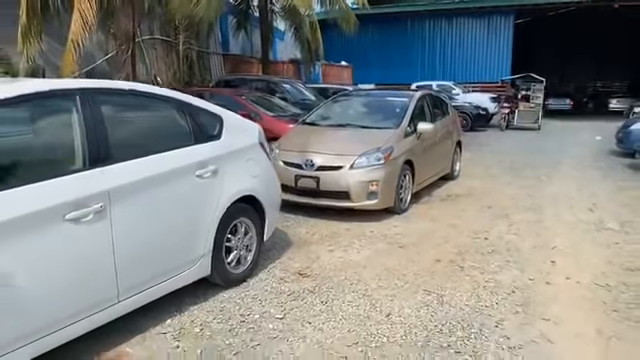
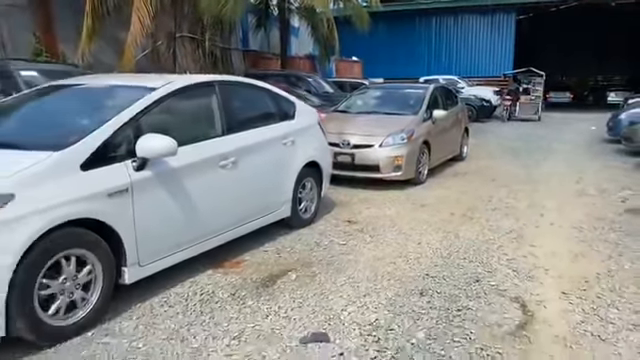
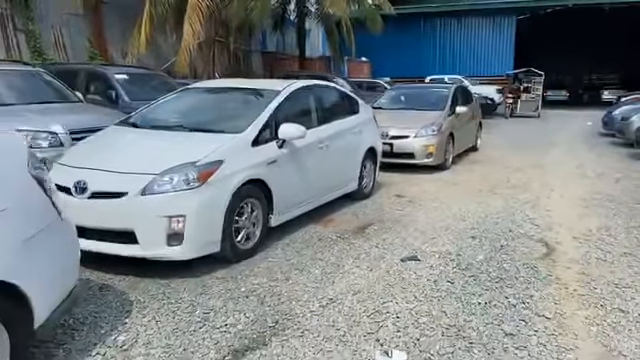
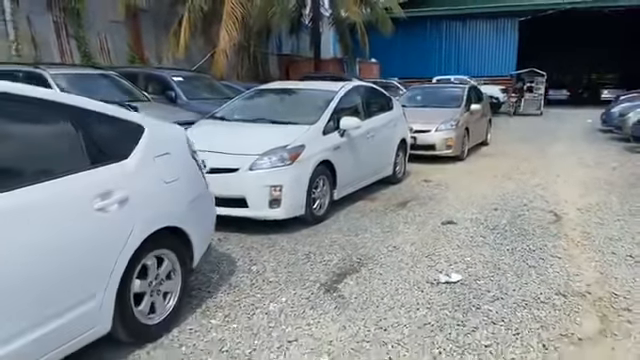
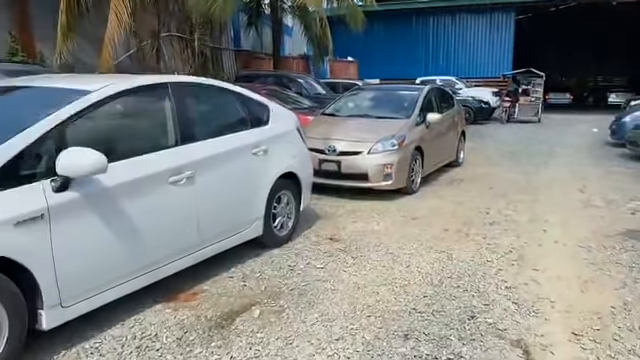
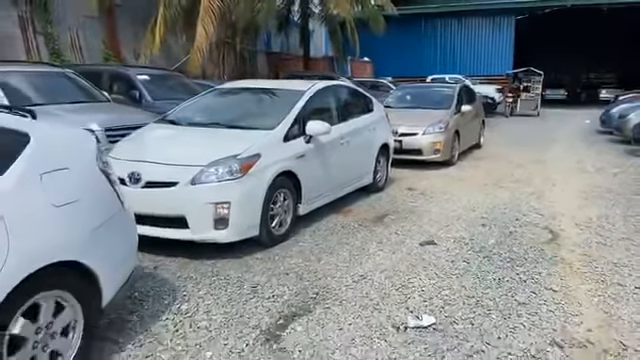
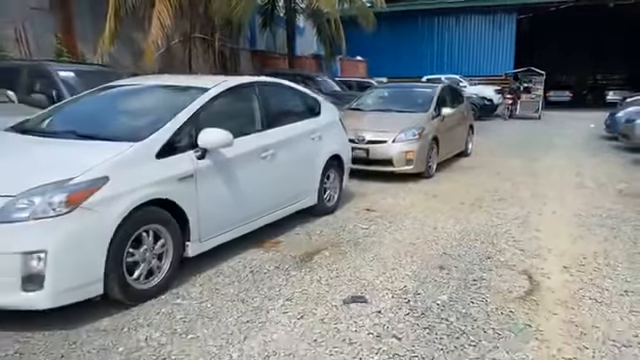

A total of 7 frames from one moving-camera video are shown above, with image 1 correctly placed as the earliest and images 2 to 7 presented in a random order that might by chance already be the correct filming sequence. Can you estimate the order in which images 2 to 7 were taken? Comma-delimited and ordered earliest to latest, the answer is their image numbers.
5, 2, 7, 3, 6, 4
